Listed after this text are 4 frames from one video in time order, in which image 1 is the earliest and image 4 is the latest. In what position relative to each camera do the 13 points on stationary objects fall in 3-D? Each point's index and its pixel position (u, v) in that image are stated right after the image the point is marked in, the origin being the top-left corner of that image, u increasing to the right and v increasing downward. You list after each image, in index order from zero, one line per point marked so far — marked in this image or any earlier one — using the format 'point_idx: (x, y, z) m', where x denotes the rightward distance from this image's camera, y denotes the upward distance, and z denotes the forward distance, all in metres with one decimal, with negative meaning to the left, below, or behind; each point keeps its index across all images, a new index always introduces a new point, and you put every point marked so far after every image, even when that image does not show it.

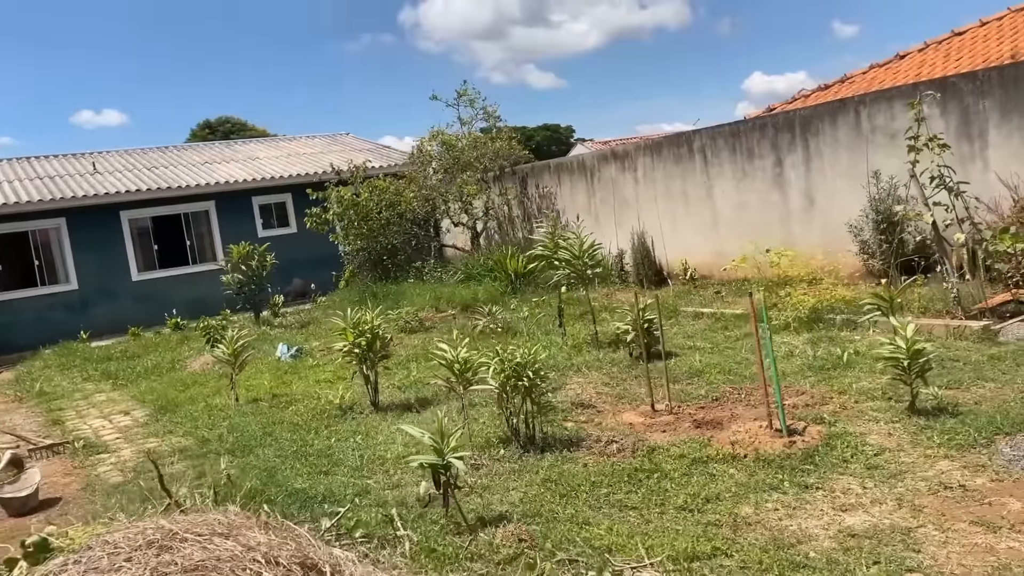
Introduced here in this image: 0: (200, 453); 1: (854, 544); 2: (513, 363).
0: (-1.7, -0.9, +4.7) m
1: (+1.0, -0.8, +2.5) m
2: (0.0, -0.3, +3.9) m
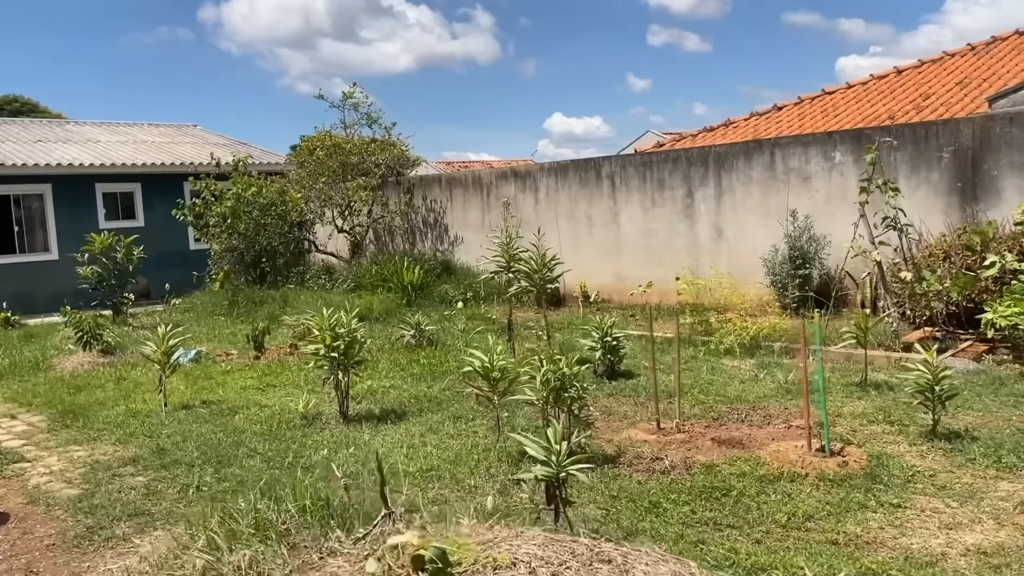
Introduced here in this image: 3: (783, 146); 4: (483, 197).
0: (-1.7, -0.8, +4.1) m
1: (+1.5, -0.8, +2.6) m
2: (+0.2, -0.4, +3.7) m
3: (+2.5, +1.3, +7.9) m
4: (-0.4, +1.2, +11.1) m
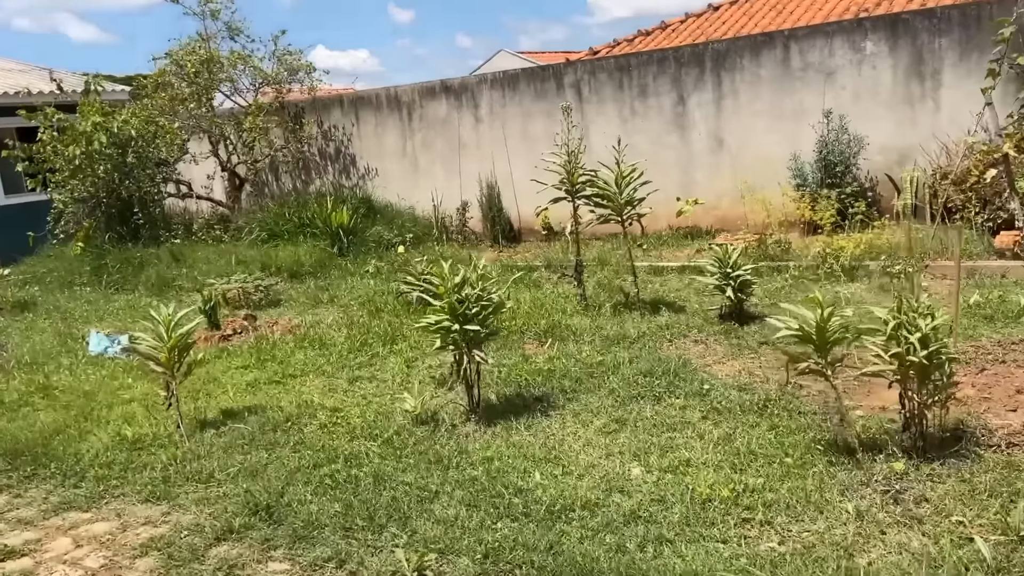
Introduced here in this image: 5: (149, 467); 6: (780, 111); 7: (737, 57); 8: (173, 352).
0: (-0.6, -0.7, +2.5) m
1: (+2.8, -0.5, +1.8) m
2: (+1.2, -0.1, +2.5) m
3: (+2.4, +2.0, +7.0) m
4: (-1.2, +1.9, +9.4) m
5: (-1.4, -0.7, +3.2) m
6: (+2.3, +1.5, +7.2) m
7: (+1.9, +2.0, +7.3) m
8: (-1.5, -0.3, +3.6) m
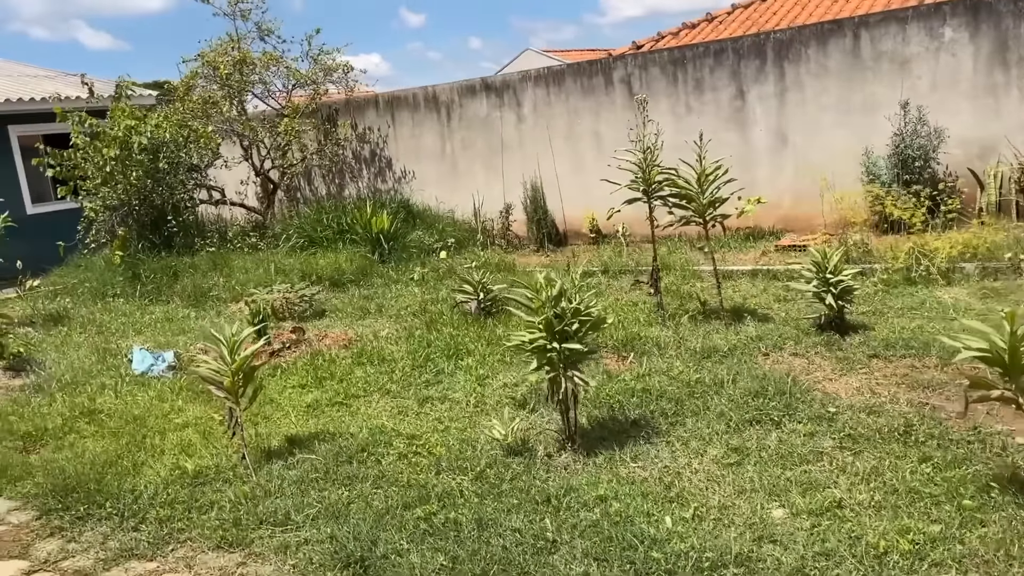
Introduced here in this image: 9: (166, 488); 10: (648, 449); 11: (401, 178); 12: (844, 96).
0: (-0.3, -0.8, +2.1) m
1: (+3.1, -0.6, +1.4) m
2: (+1.6, -0.2, +2.2) m
3: (+2.8, +2.0, +6.6) m
4: (-0.8, +1.8, +9.1) m
5: (-1.0, -0.7, +2.9) m
6: (+2.7, +1.5, +6.8) m
7: (+2.3, +1.9, +6.9) m
8: (-1.1, -0.3, +3.3) m
9: (-1.3, -0.7, +3.0) m
10: (+0.5, -0.6, +3.0) m
11: (-1.2, +1.2, +9.5) m
12: (+2.6, +1.5, +6.8) m
